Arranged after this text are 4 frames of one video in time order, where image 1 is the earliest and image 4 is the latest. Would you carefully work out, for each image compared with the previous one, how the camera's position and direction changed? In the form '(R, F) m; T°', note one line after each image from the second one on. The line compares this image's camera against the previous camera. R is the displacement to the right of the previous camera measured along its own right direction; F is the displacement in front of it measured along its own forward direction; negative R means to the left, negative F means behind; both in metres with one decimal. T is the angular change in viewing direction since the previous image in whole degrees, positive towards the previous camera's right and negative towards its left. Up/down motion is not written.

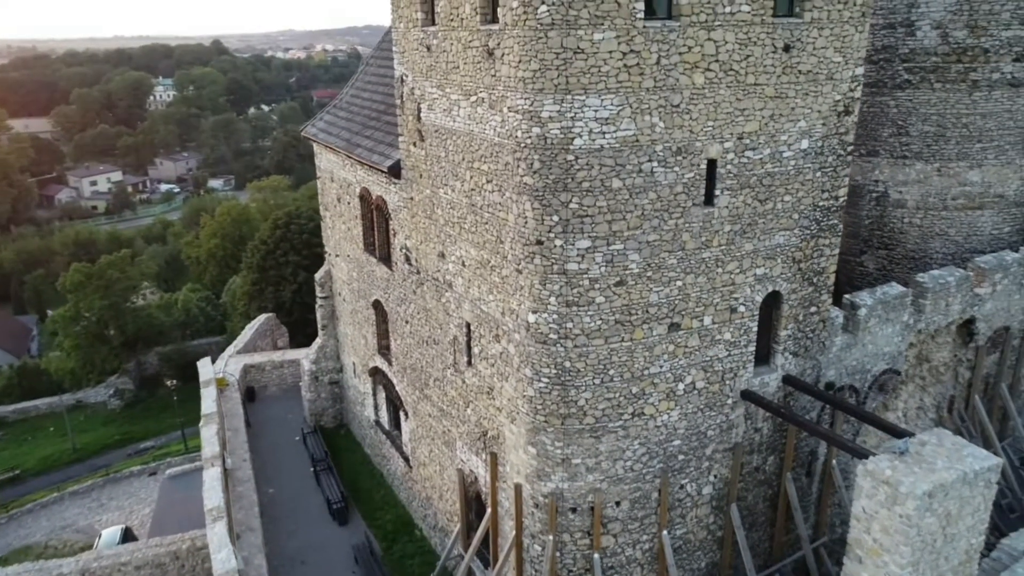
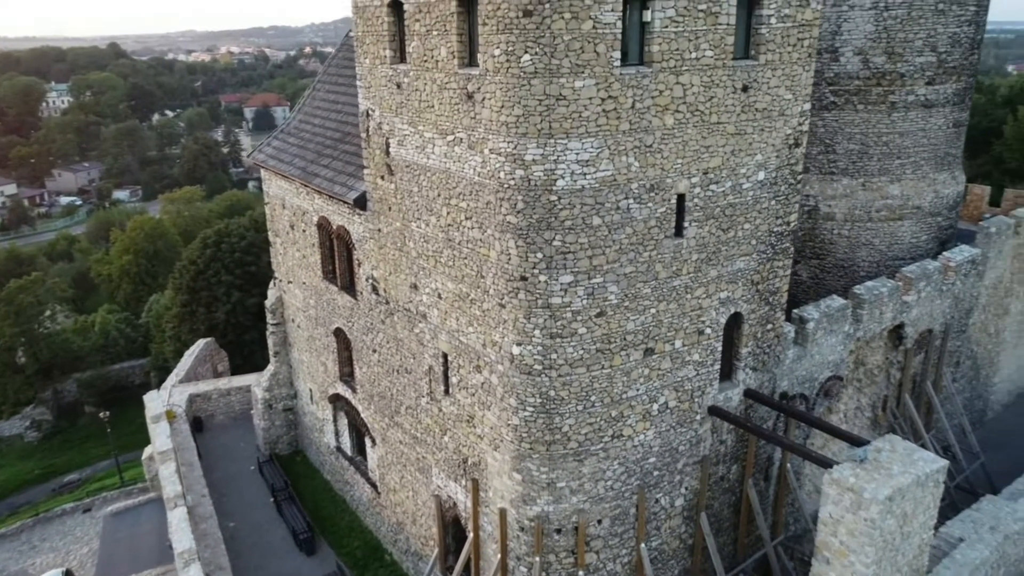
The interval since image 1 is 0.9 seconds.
(-0.7, -0.2) m; +6°
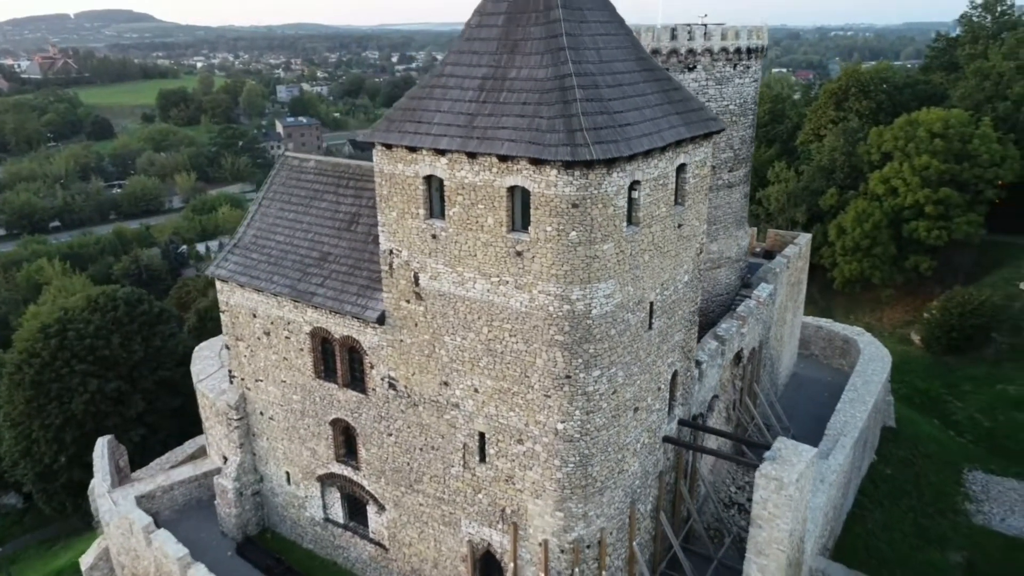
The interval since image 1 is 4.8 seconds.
(-4.3, -2.5) m; +19°
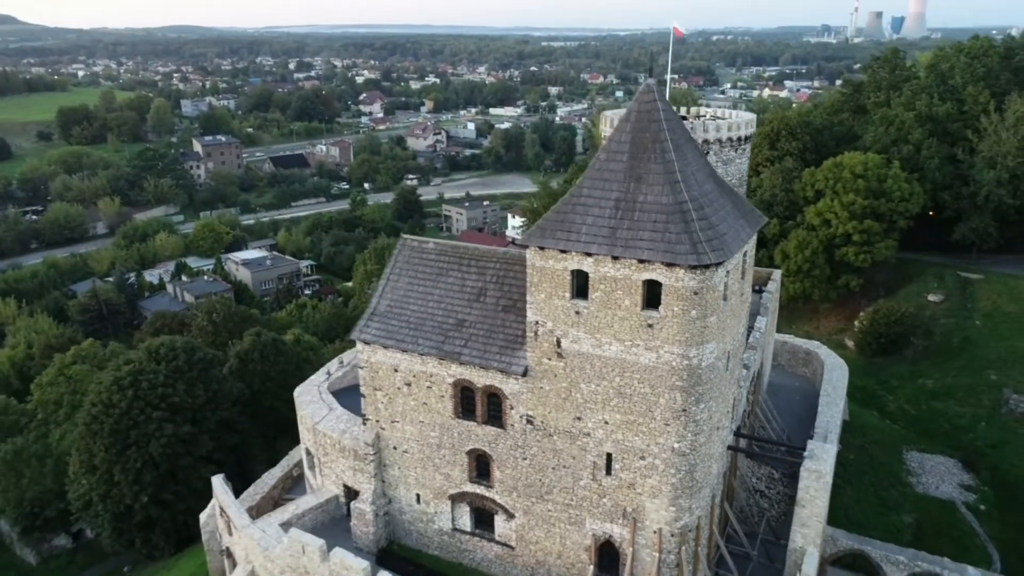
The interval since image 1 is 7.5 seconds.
(-4.8, -4.1) m; +7°
